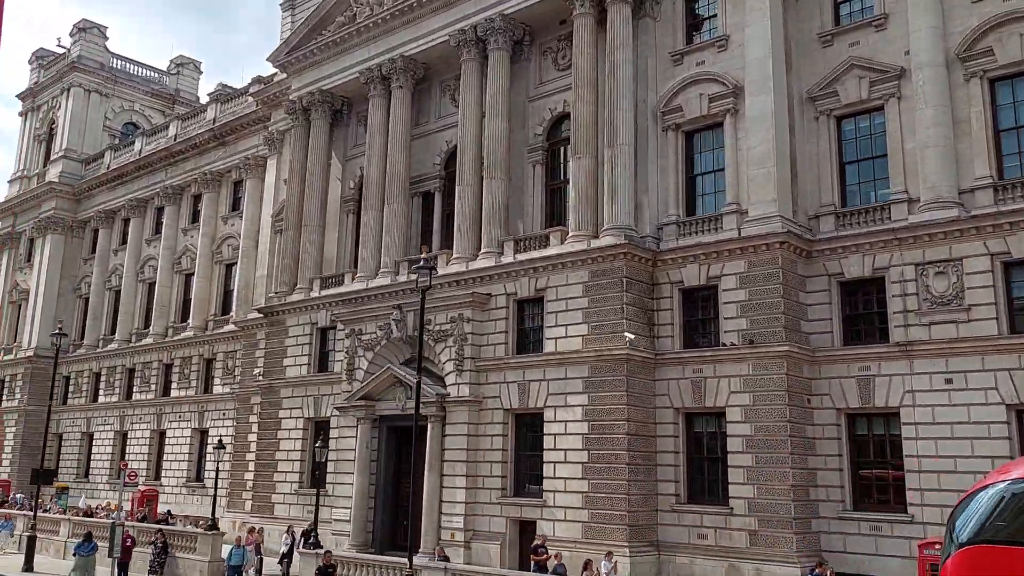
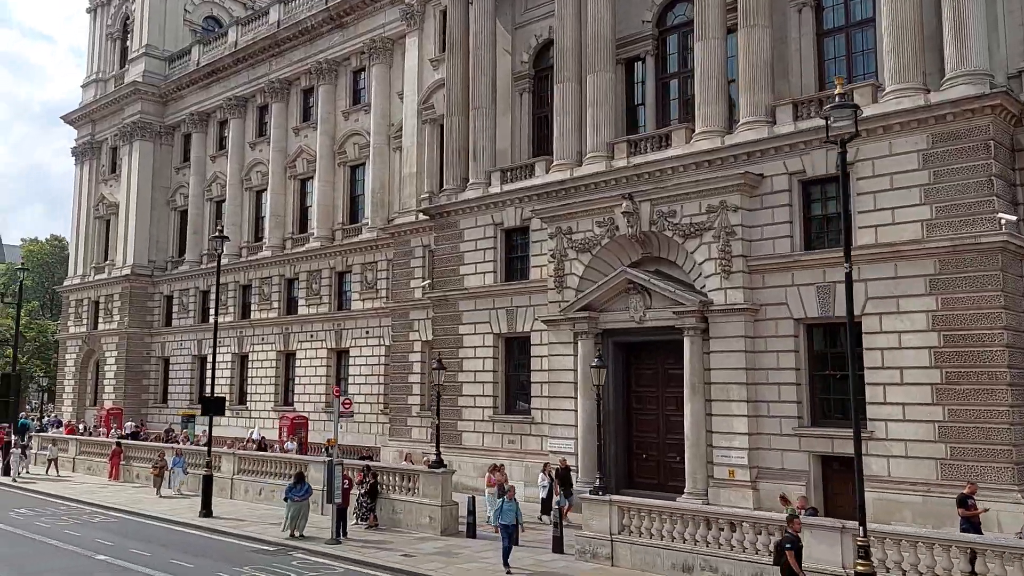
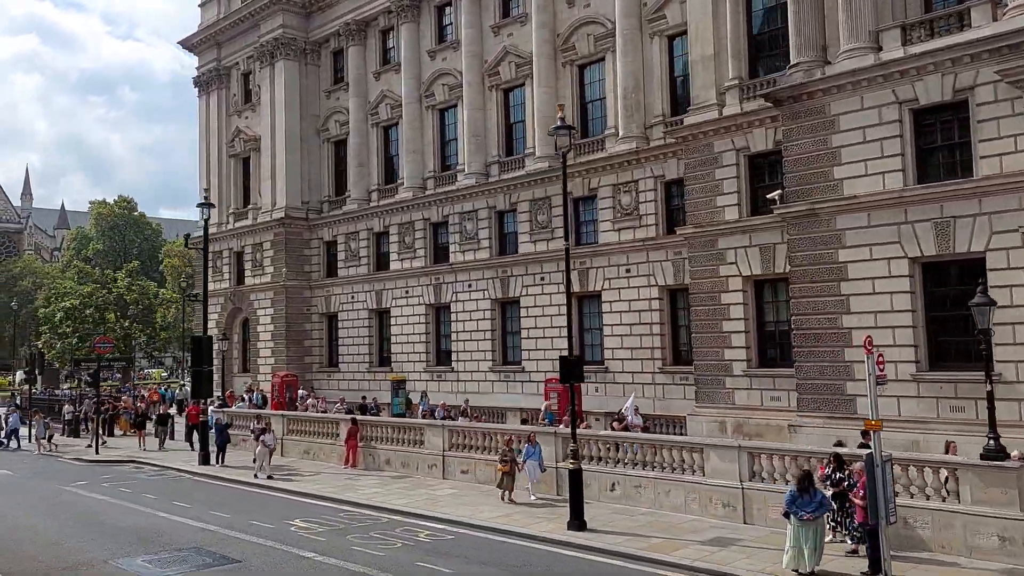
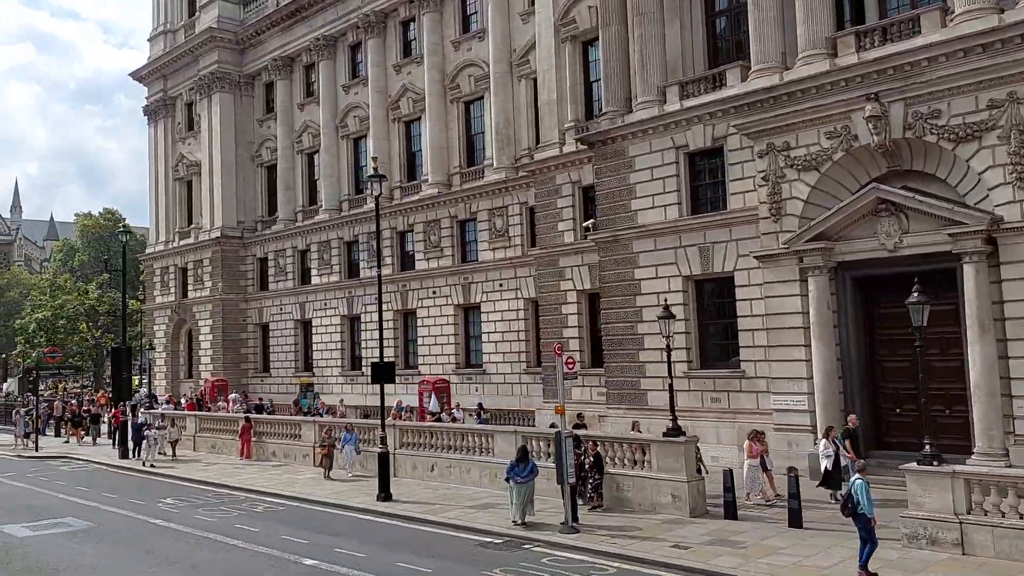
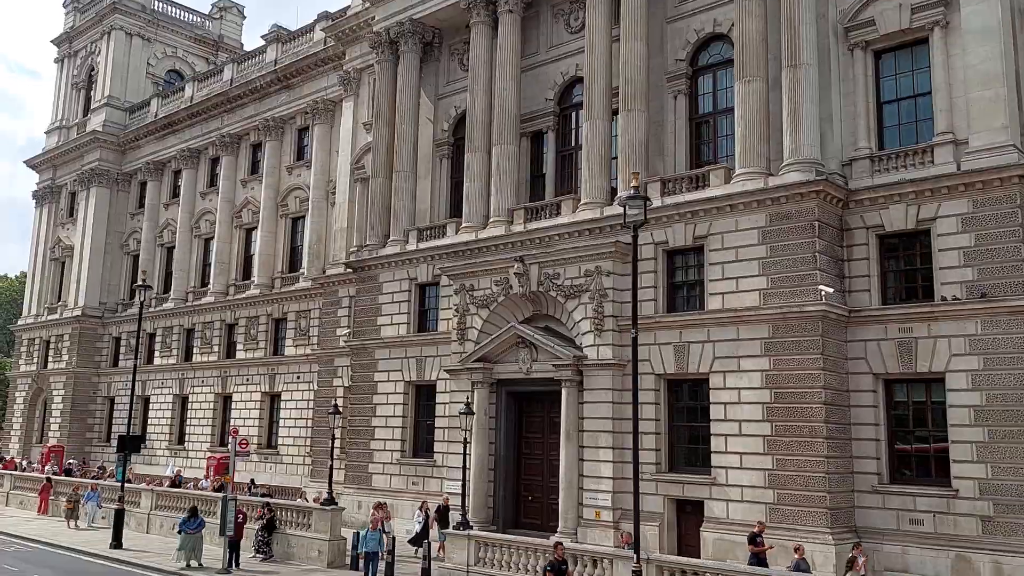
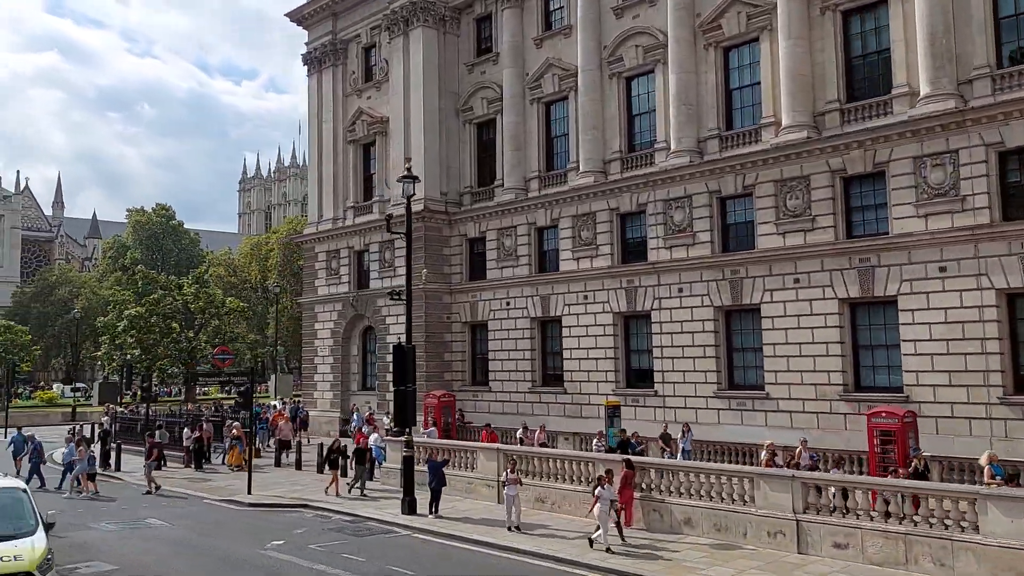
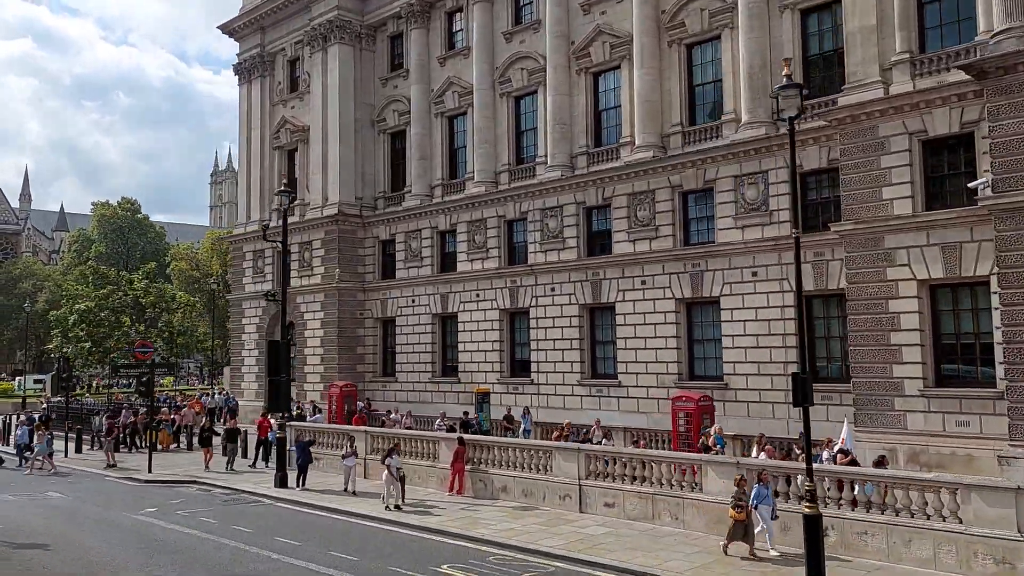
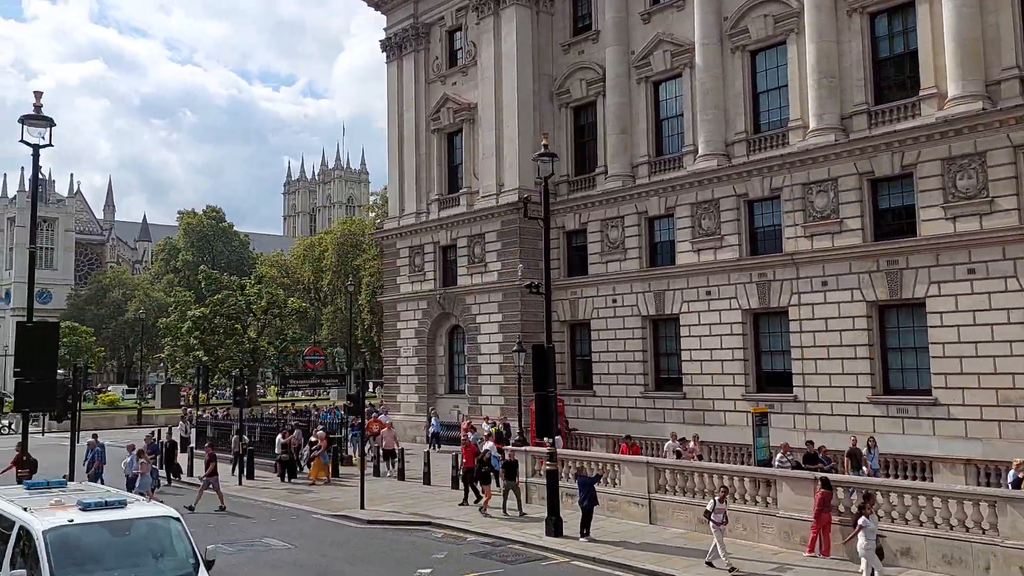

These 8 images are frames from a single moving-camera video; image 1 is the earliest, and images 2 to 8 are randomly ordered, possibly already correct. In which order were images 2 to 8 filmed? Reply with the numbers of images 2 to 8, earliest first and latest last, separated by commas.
5, 2, 4, 3, 7, 6, 8
